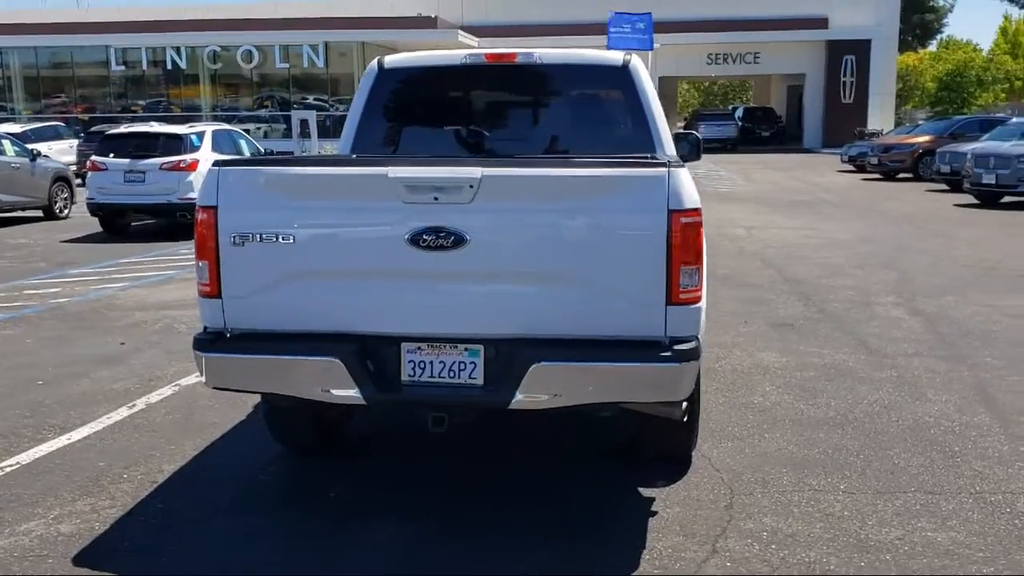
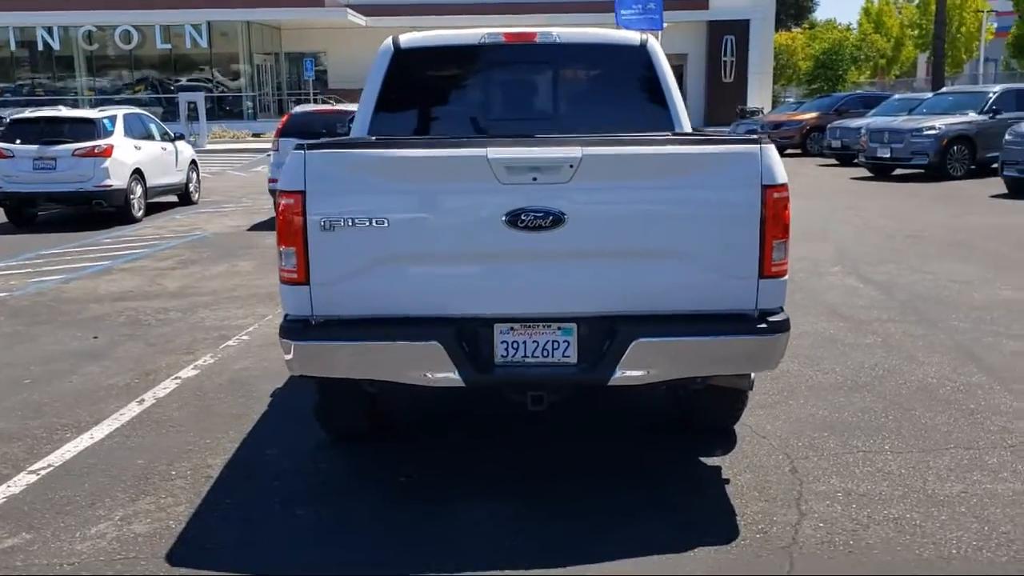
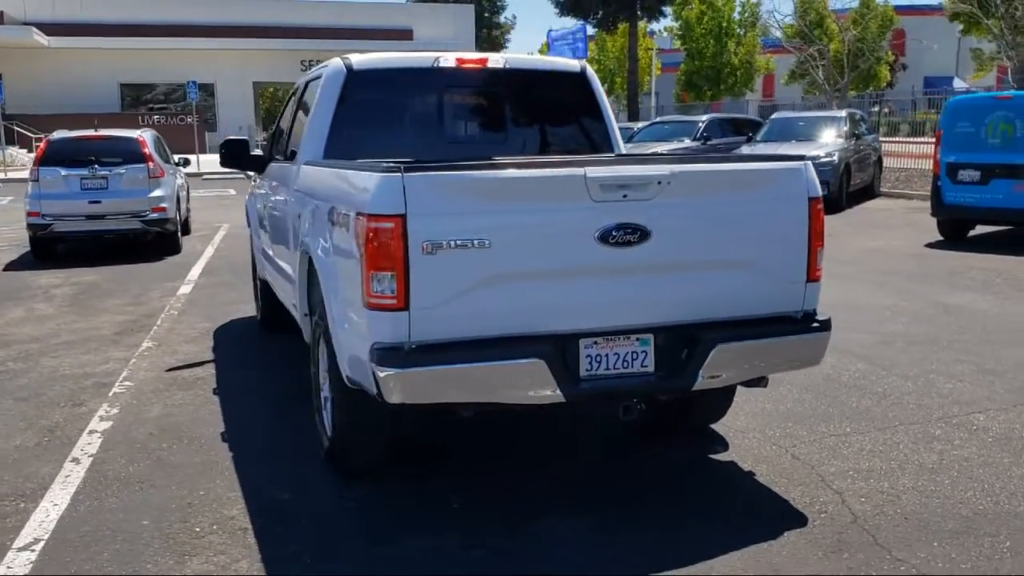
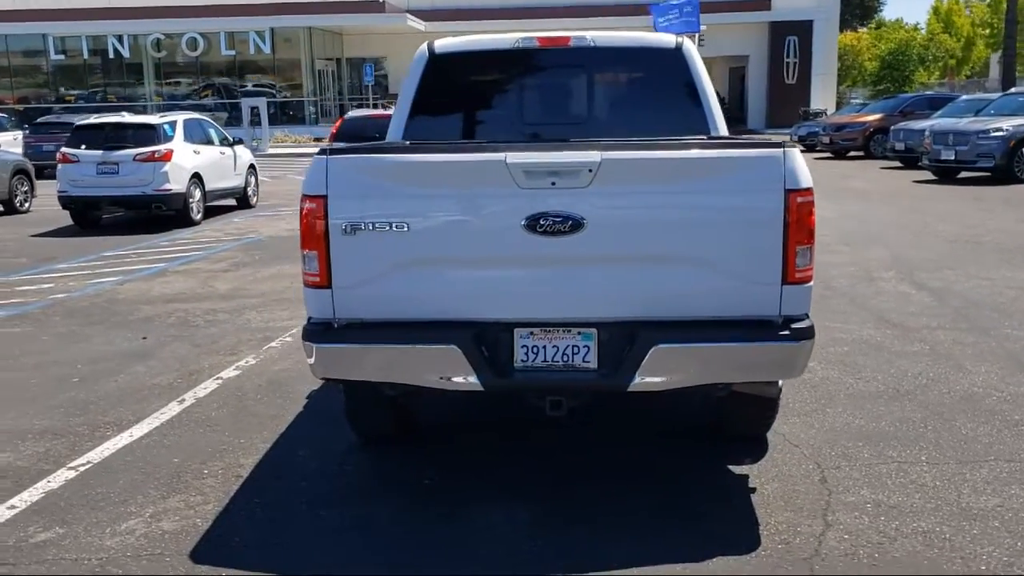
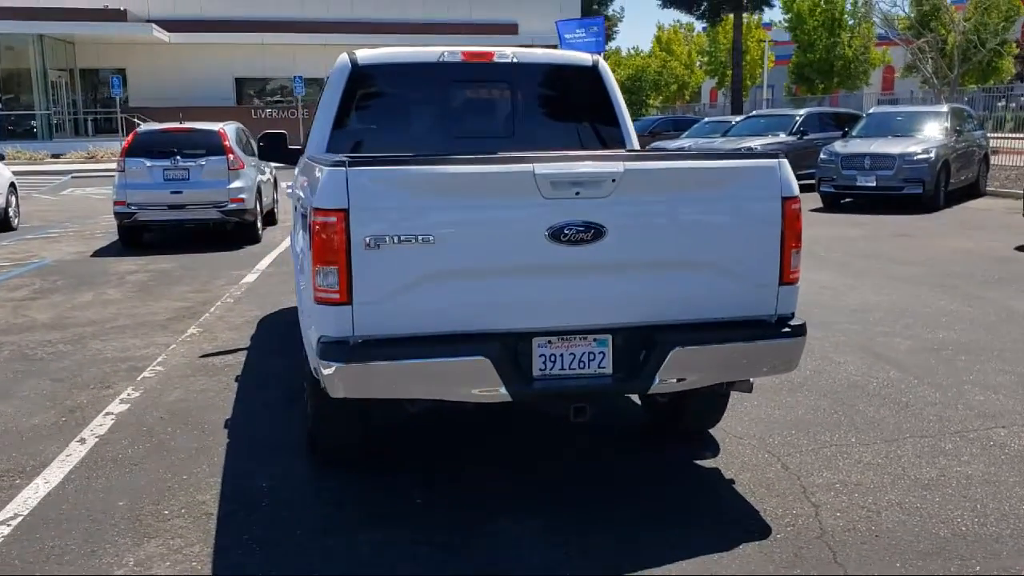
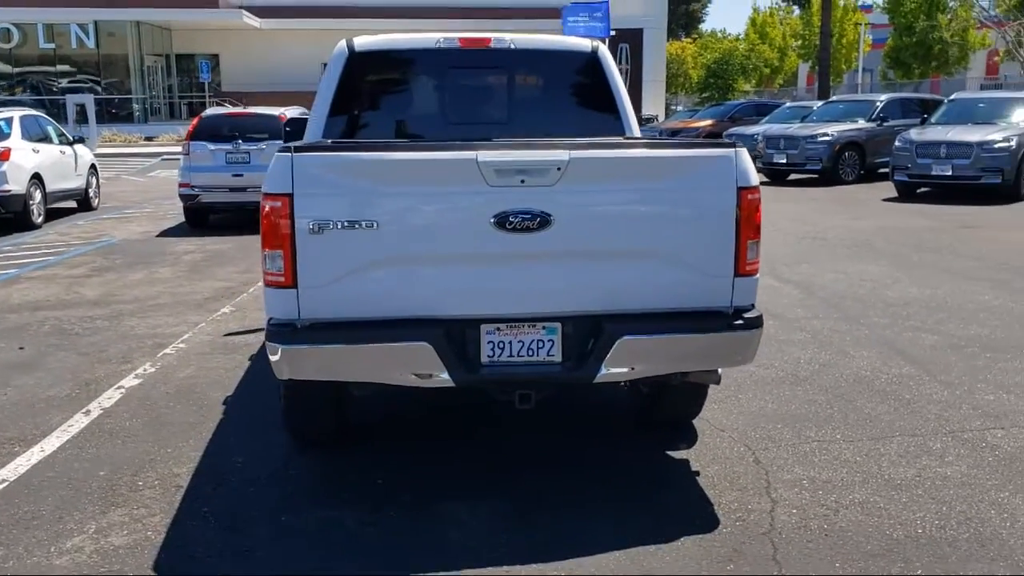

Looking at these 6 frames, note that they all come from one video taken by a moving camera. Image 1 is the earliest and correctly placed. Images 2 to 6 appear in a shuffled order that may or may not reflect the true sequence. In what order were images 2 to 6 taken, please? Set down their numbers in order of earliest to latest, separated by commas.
4, 2, 6, 5, 3
